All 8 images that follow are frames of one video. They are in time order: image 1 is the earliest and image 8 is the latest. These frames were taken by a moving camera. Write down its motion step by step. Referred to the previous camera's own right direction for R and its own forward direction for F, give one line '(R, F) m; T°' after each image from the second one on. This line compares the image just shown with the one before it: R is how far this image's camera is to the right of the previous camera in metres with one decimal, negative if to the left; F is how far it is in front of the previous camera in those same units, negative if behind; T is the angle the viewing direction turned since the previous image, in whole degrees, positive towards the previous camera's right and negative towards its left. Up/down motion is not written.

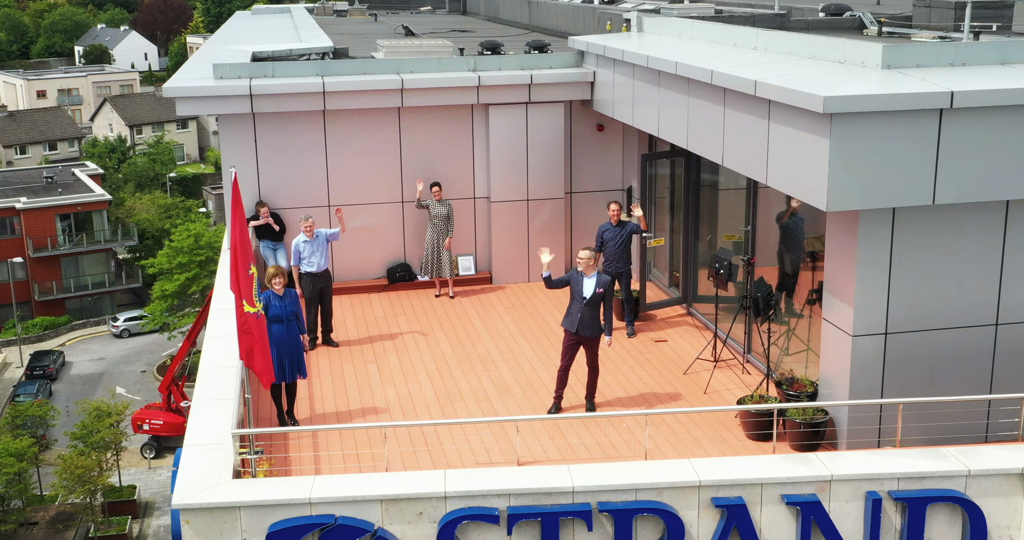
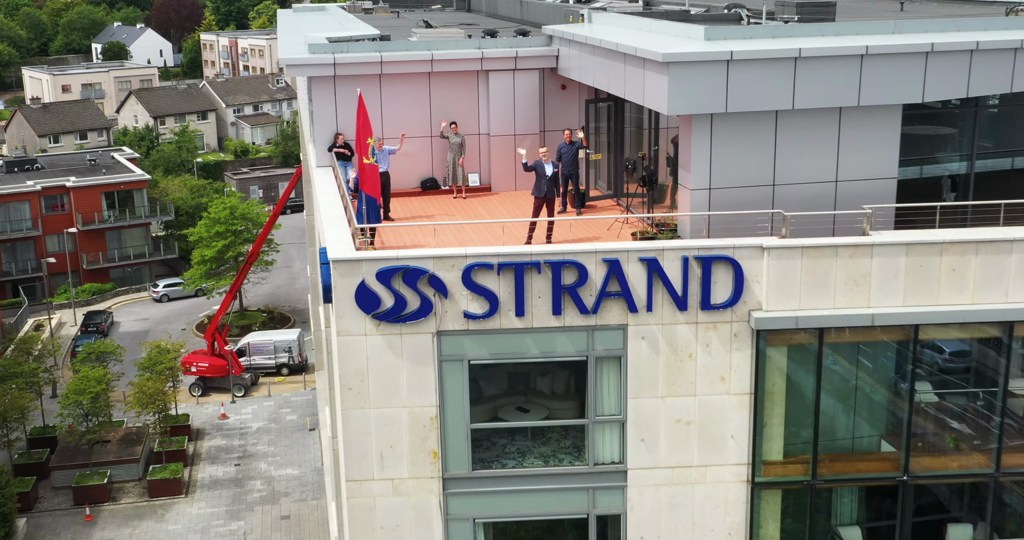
(+0.1, -4.0) m; 0°
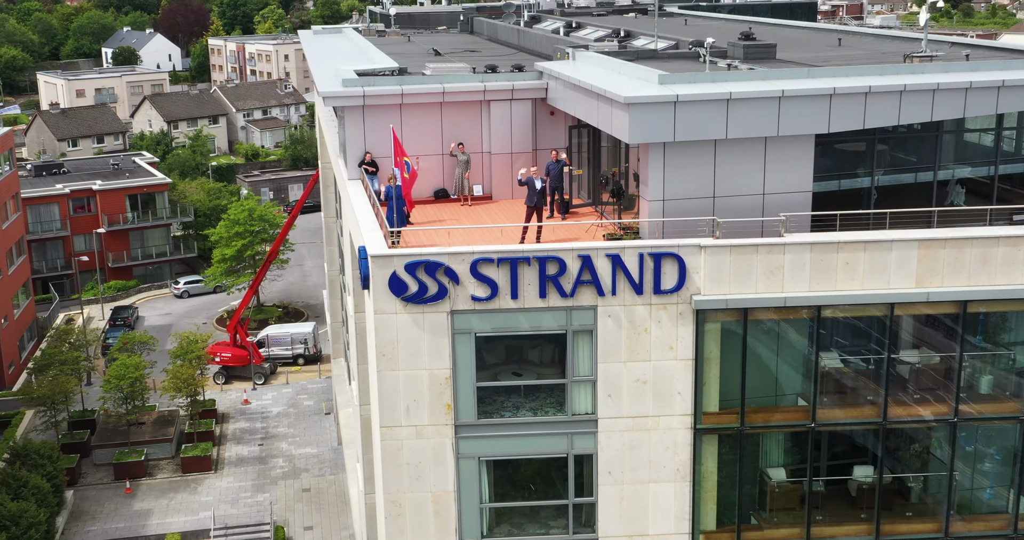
(0.0, -2.5) m; 0°
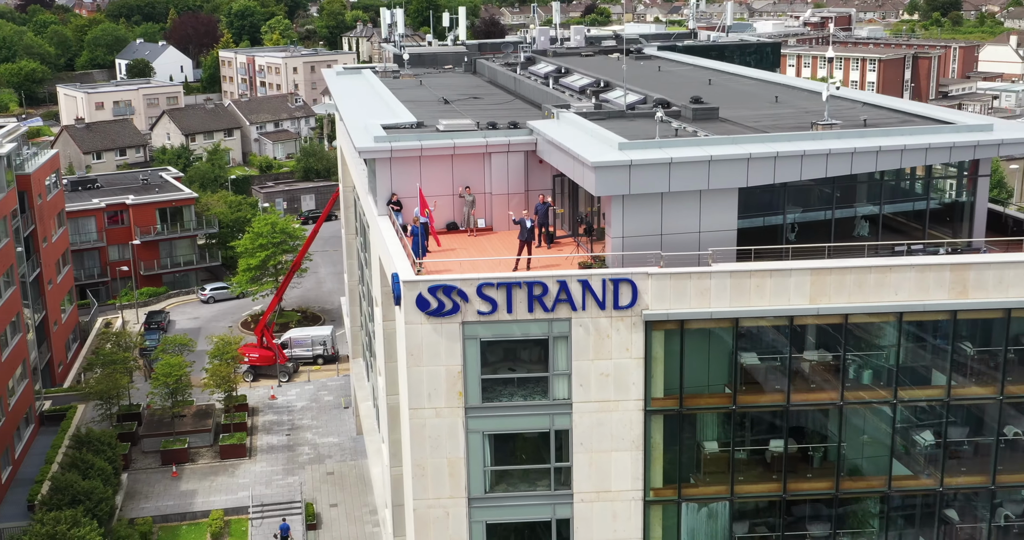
(+0.1, -3.6) m; 0°
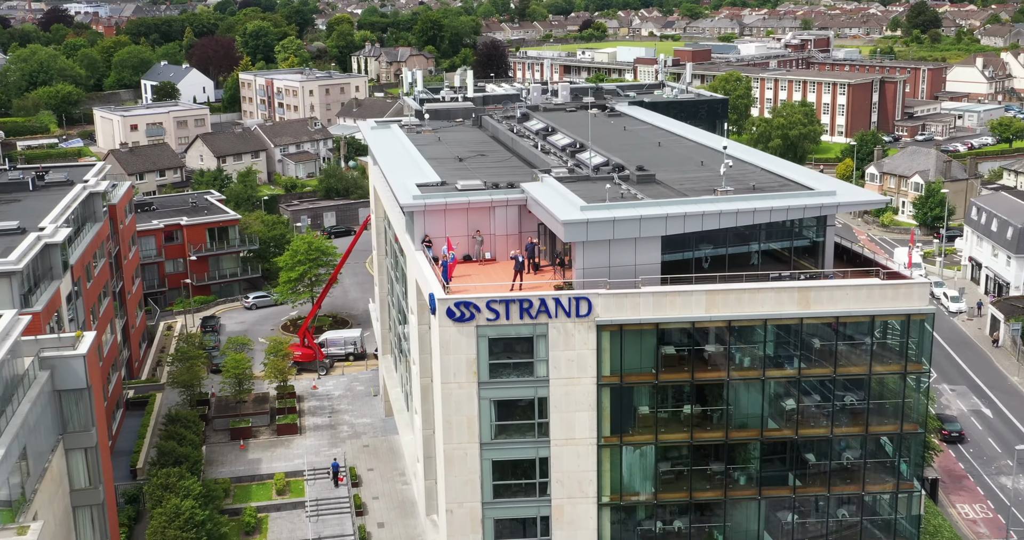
(+0.1, -7.4) m; 0°
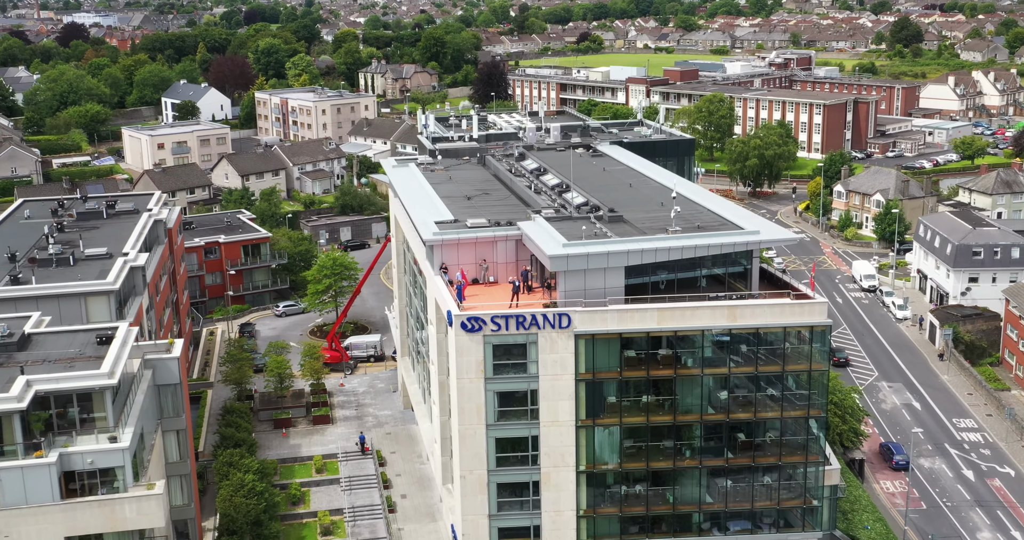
(0.0, -6.9) m; 0°
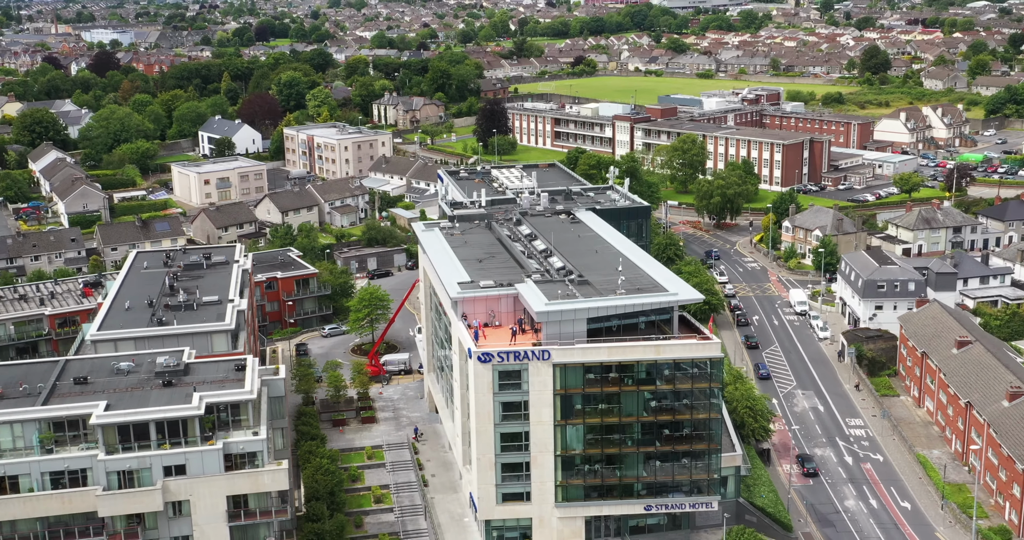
(0.0, -14.5) m; 0°
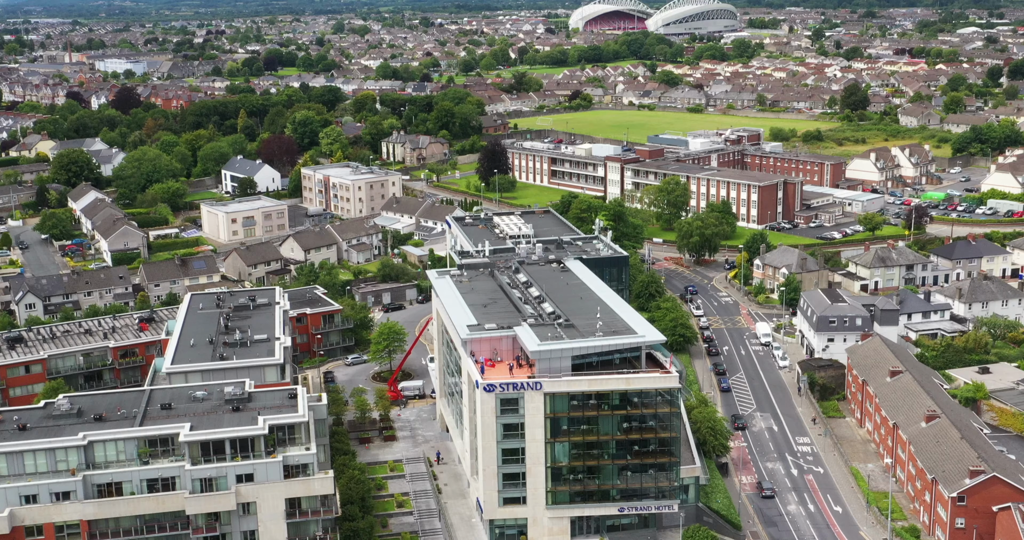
(0.0, -10.7) m; 0°
